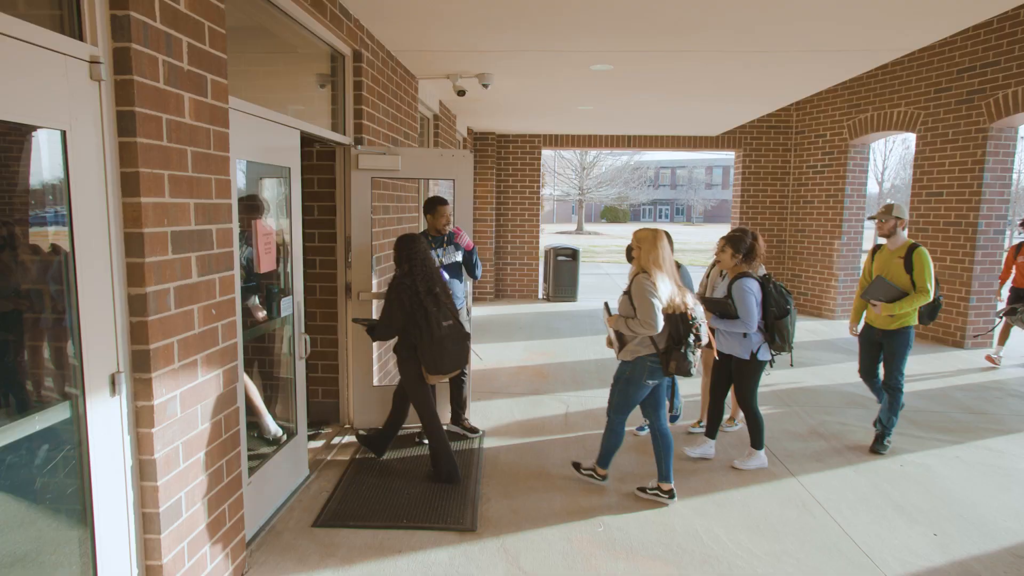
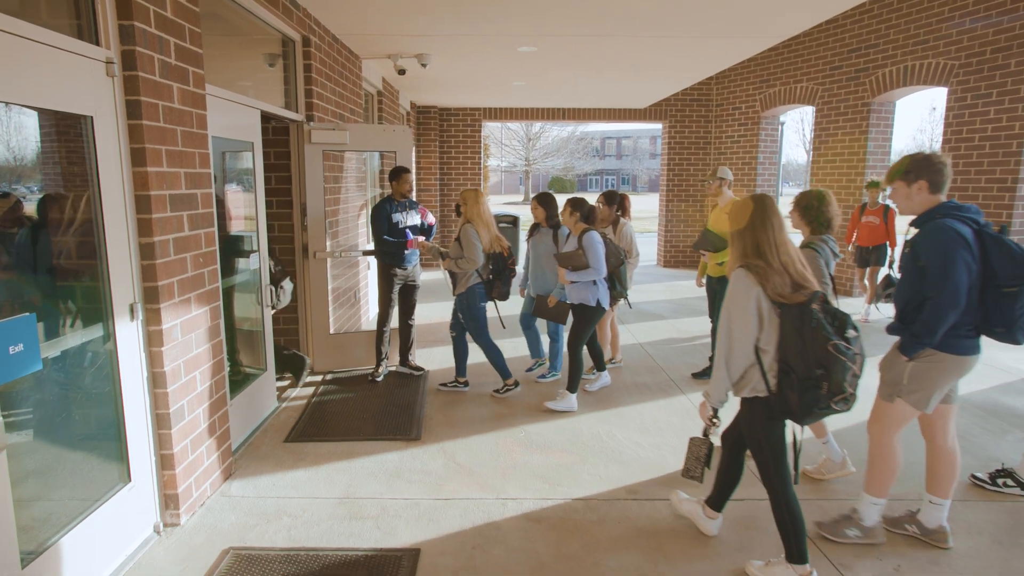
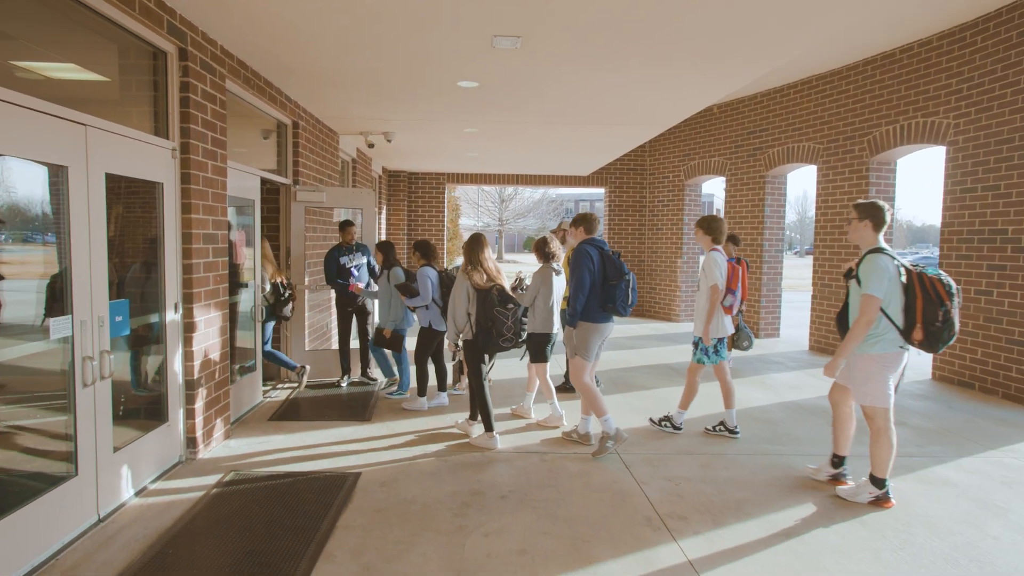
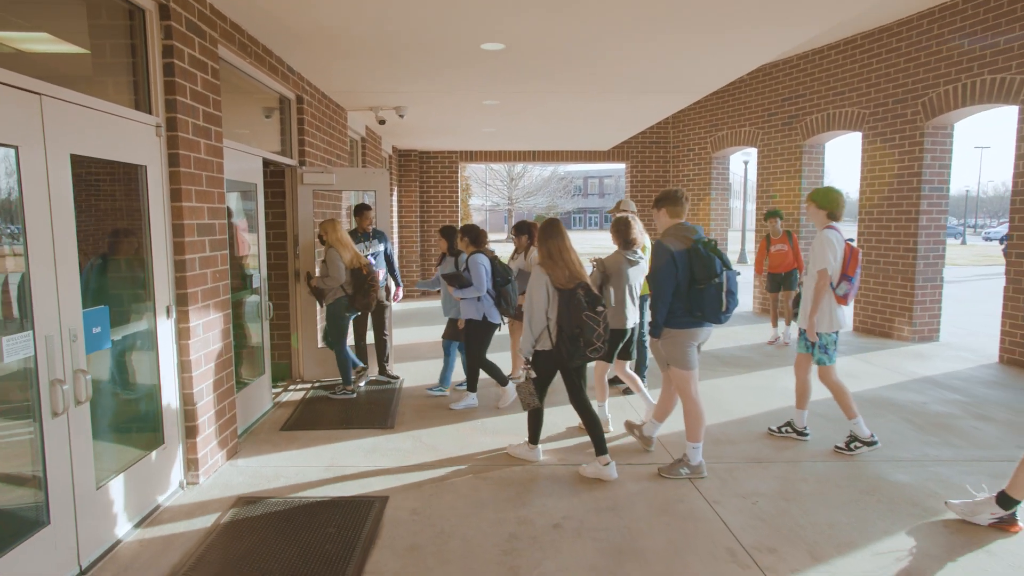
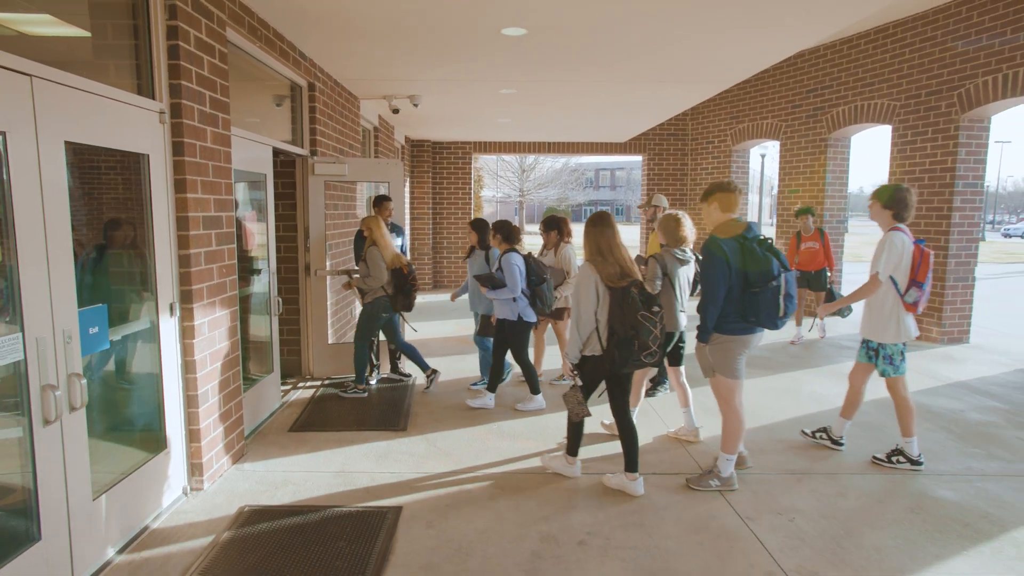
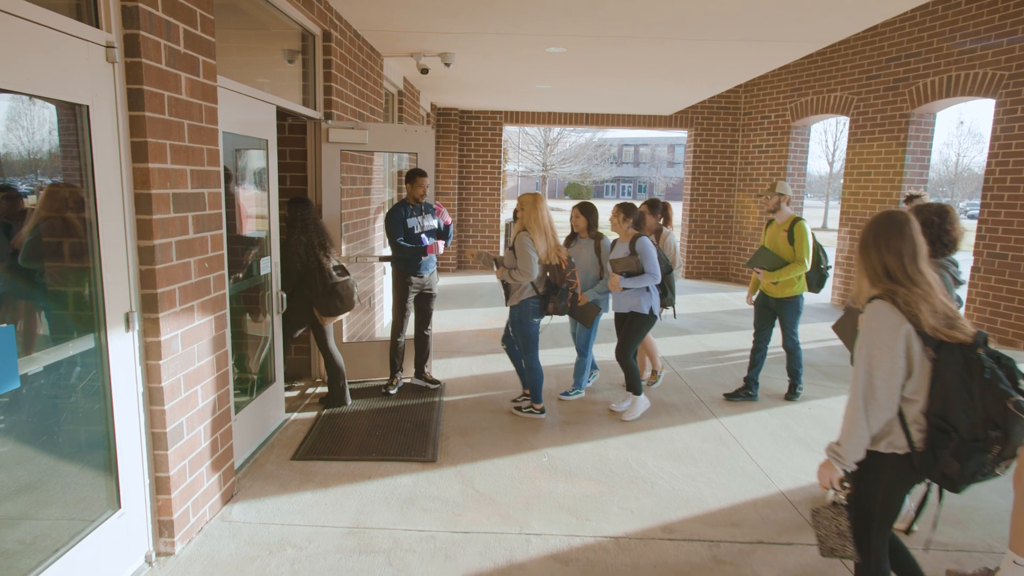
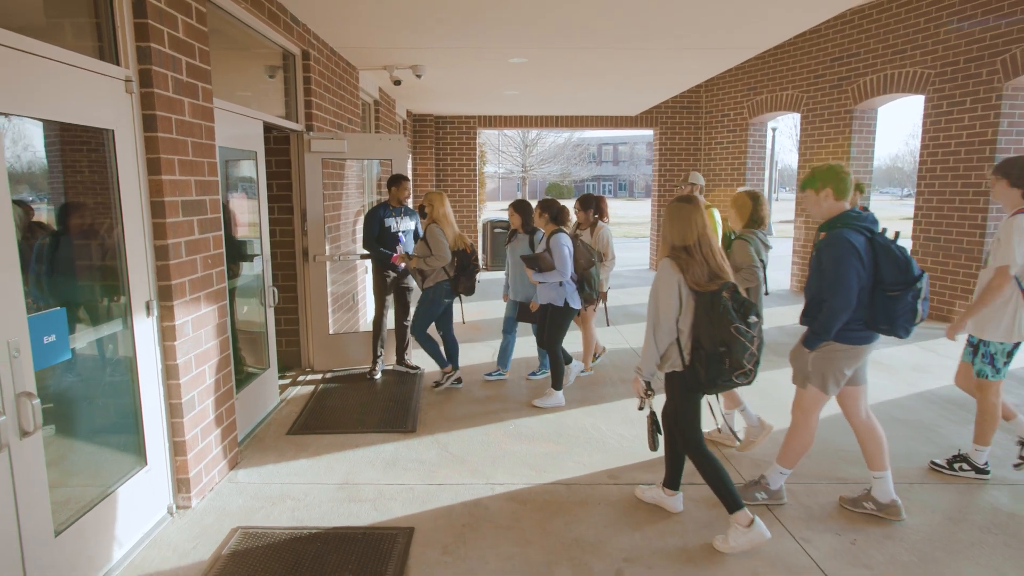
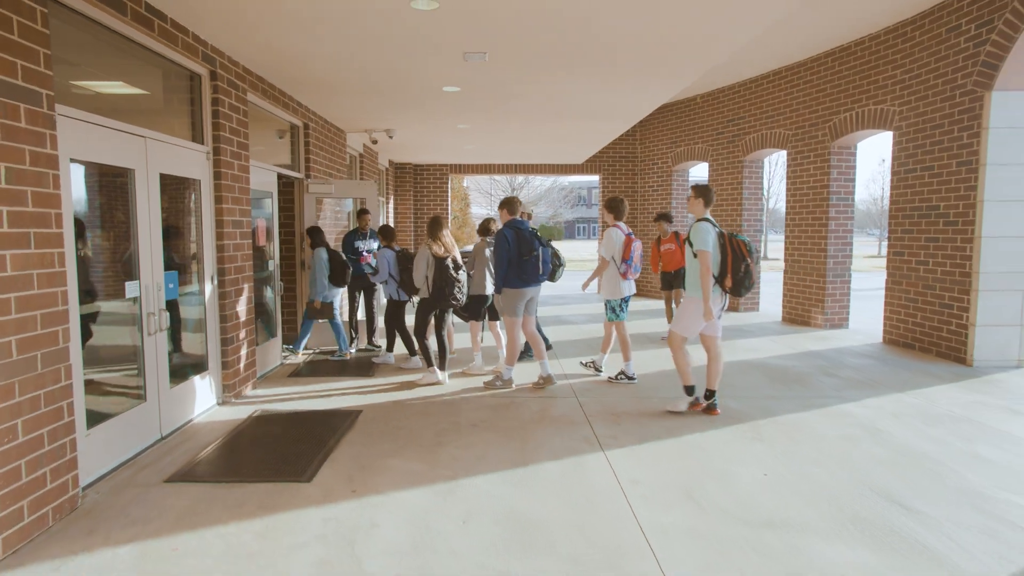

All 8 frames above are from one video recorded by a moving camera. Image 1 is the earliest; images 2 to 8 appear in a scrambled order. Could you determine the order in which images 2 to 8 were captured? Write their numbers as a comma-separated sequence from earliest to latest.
6, 2, 7, 5, 4, 3, 8
